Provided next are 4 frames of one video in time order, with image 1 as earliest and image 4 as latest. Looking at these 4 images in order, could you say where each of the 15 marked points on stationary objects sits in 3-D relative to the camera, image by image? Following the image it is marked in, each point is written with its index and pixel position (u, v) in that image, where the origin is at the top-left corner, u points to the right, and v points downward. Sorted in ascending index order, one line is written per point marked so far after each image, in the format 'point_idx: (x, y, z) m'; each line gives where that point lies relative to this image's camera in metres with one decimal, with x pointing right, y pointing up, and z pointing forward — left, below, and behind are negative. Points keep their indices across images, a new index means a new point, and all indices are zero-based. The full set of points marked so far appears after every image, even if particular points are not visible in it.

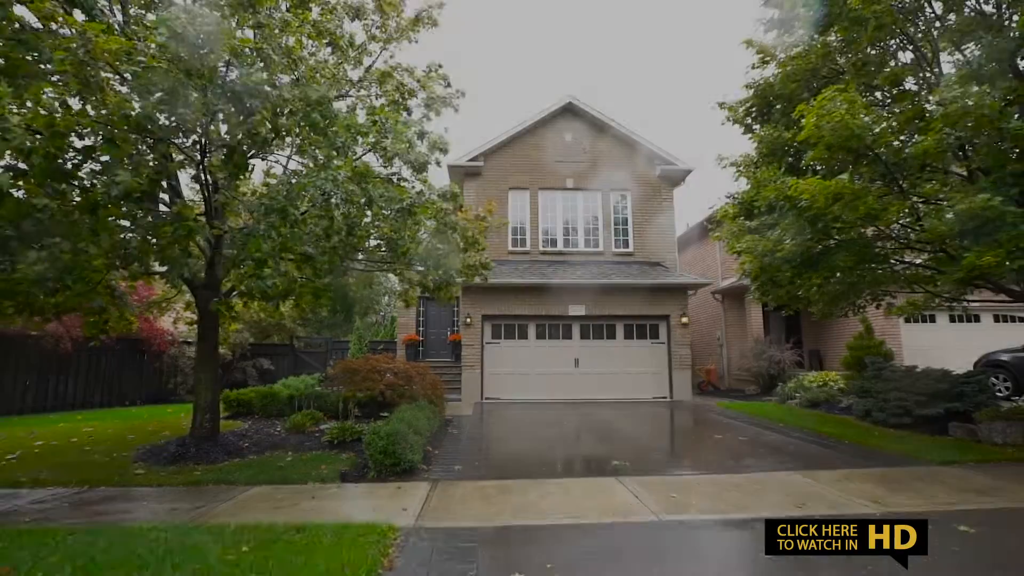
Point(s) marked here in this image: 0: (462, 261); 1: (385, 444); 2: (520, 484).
0: (-0.7, +0.4, +8.1) m
1: (-1.4, -1.8, +6.0) m
2: (+0.1, -2.1, +5.7) m
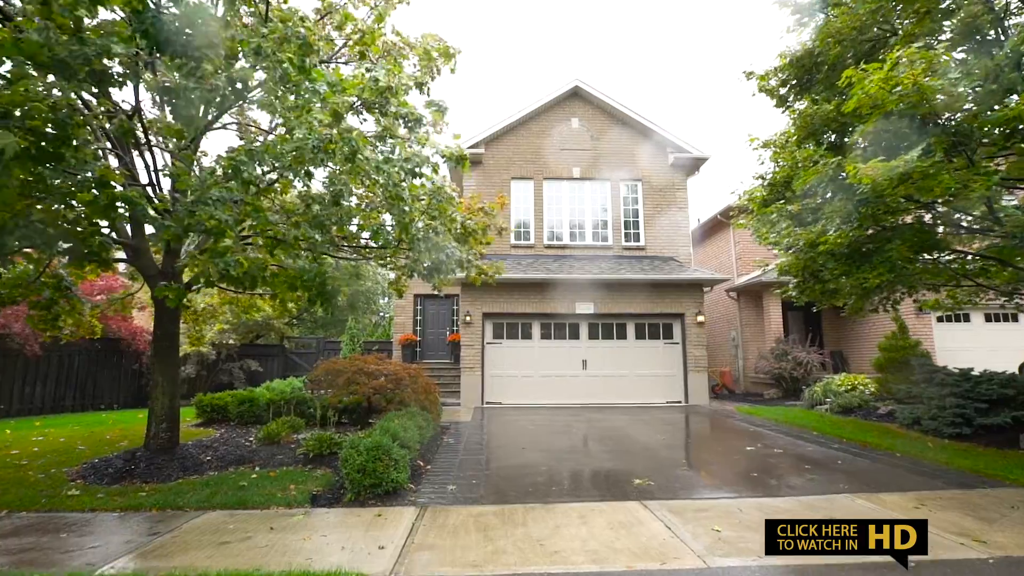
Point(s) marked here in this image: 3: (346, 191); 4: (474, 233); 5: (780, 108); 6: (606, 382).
0: (-0.7, +0.5, +7.1) m
1: (-1.4, -1.6, +5.0) m
2: (+0.1, -2.0, +4.7) m
3: (-1.9, +1.1, +5.9) m
4: (-0.5, +0.8, +7.5) m
5: (+4.3, +2.9, +8.6) m
6: (+2.2, -2.2, +12.5) m
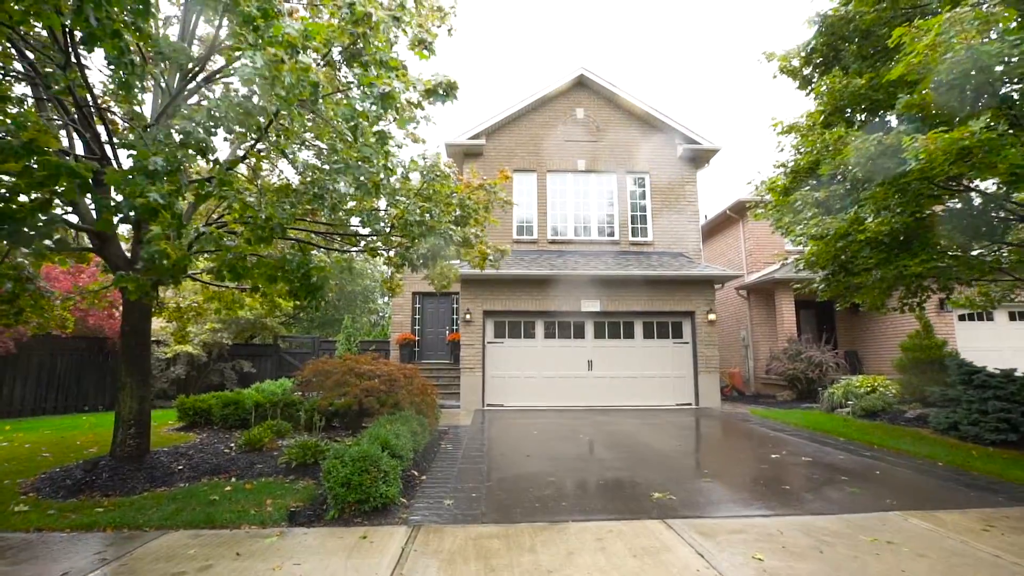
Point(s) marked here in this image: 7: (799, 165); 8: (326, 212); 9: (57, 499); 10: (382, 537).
0: (-0.6, +0.6, +6.6) m
1: (-1.3, -1.5, +4.4) m
2: (+0.2, -1.9, +4.1) m
3: (-1.8, +1.2, +5.3) m
4: (-0.5, +0.9, +6.9) m
5: (+4.4, +3.0, +8.0) m
6: (+2.3, -2.1, +11.9) m
7: (+4.0, +1.7, +7.4) m
8: (-2.0, +0.8, +5.6) m
9: (-4.0, -1.9, +4.7) m
10: (-1.0, -1.9, +4.0) m
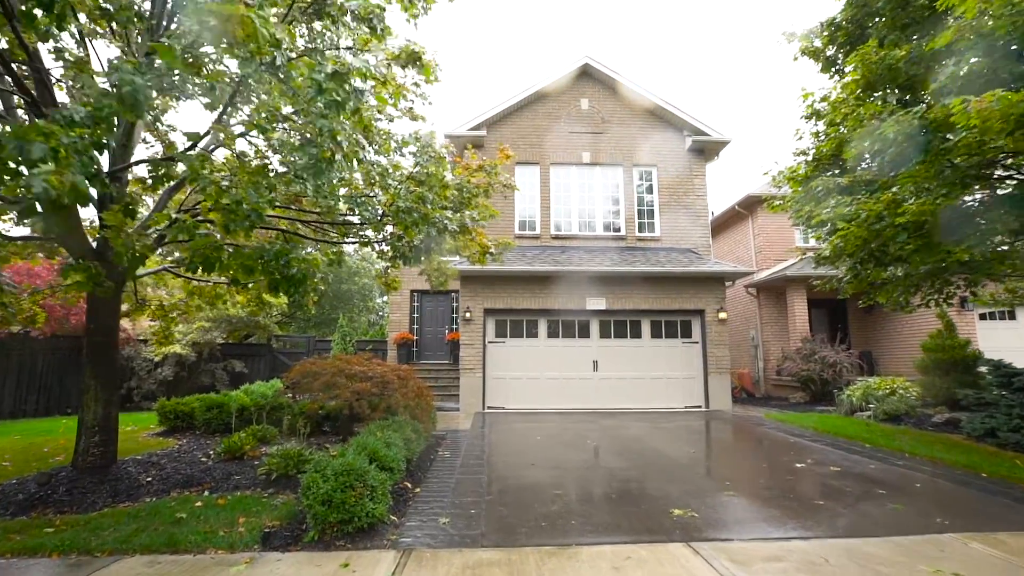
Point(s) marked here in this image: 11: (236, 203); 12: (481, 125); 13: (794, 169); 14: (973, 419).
0: (-0.6, +0.7, +6.1) m
1: (-1.3, -1.5, +3.9) m
2: (+0.2, -1.8, +3.6) m
3: (-1.8, +1.3, +4.8) m
4: (-0.4, +1.0, +6.4) m
5: (+4.4, +3.0, +7.5) m
6: (+2.3, -2.1, +11.4) m
7: (+4.0, +1.8, +6.9) m
8: (-2.0, +0.9, +5.1) m
9: (-4.0, -1.8, +4.2) m
10: (-1.0, -1.8, +3.5) m
11: (-2.3, +0.7, +4.6) m
12: (-0.7, +4.0, +12.9) m
13: (+3.9, +1.7, +7.4) m
14: (+6.0, -1.7, +7.0) m
